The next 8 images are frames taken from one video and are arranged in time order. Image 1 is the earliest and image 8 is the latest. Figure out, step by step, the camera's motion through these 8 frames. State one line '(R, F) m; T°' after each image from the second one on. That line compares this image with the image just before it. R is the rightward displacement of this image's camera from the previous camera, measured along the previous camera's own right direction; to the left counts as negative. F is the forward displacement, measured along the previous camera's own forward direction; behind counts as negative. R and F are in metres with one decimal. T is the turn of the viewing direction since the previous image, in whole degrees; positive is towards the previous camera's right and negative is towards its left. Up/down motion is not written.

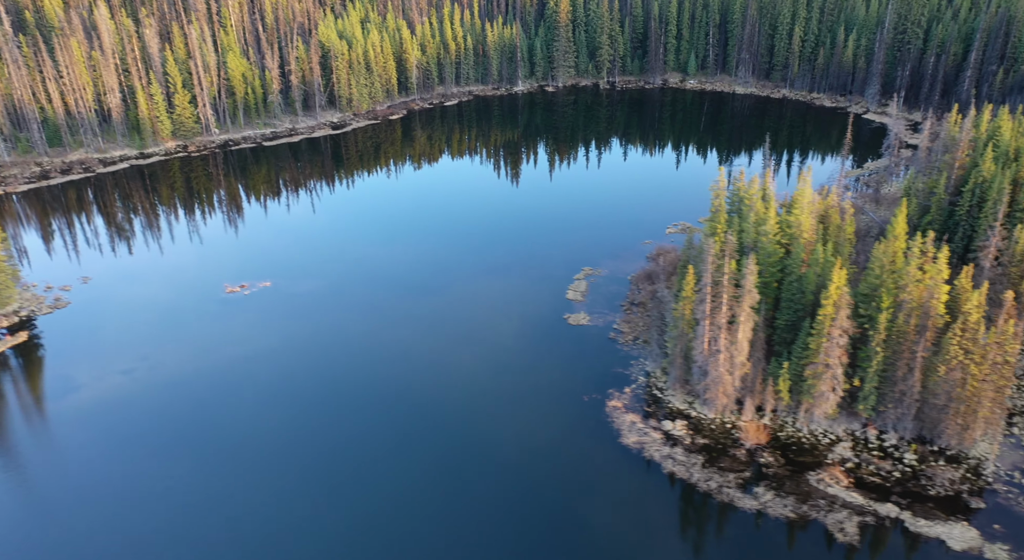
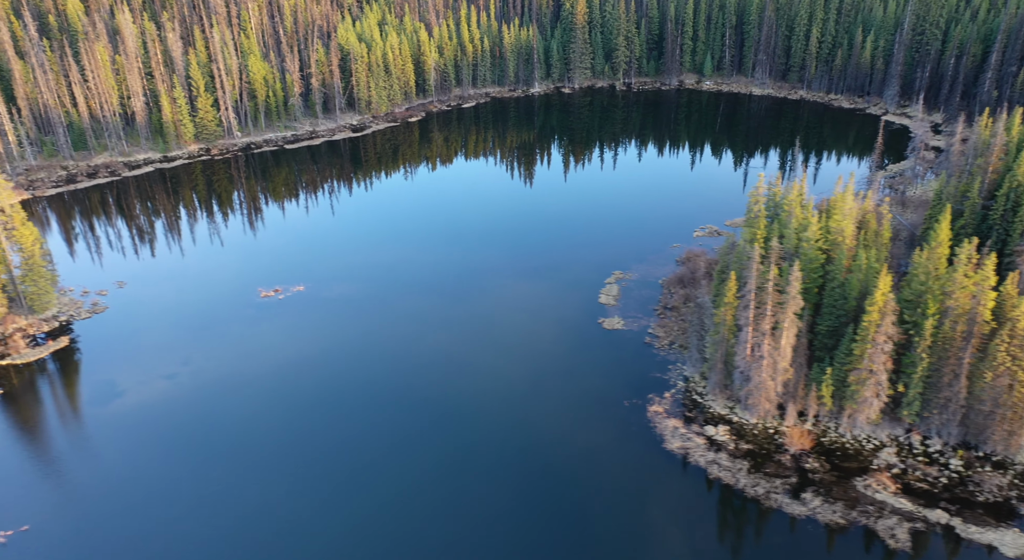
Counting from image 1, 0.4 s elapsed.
(-2.6, -0.3) m; 0°
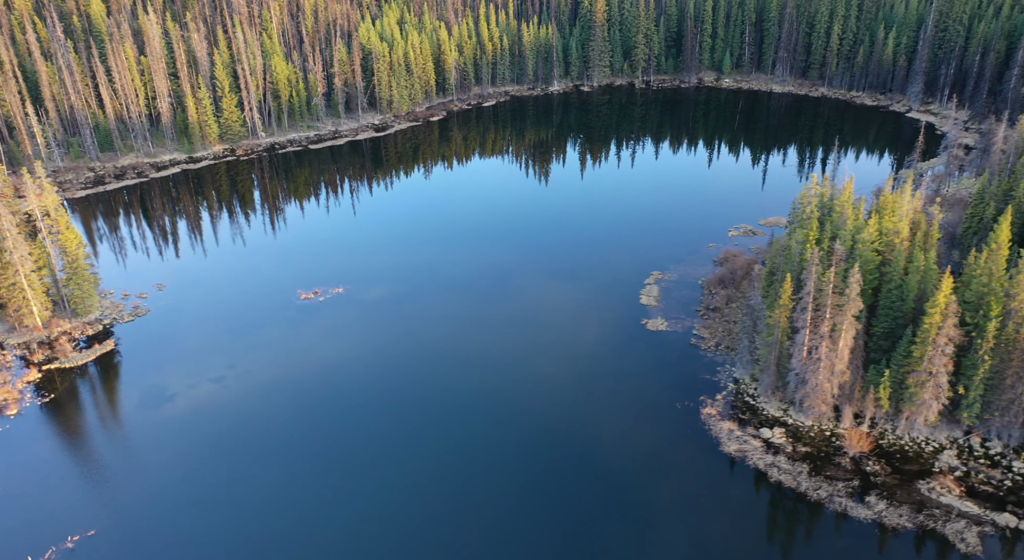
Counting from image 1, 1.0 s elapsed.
(-3.4, +0.2) m; 0°
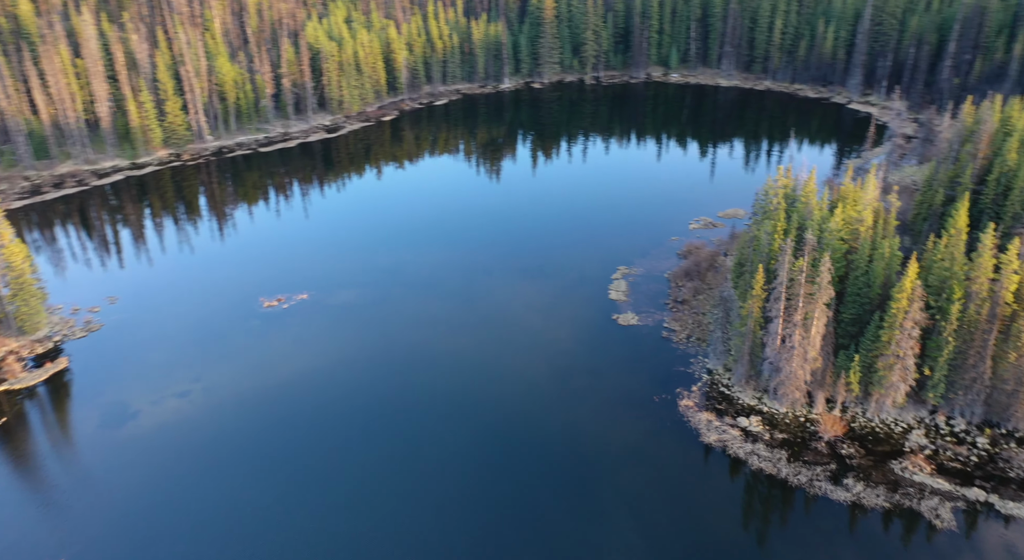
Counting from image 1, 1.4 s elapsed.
(-1.8, +0.4) m; +4°
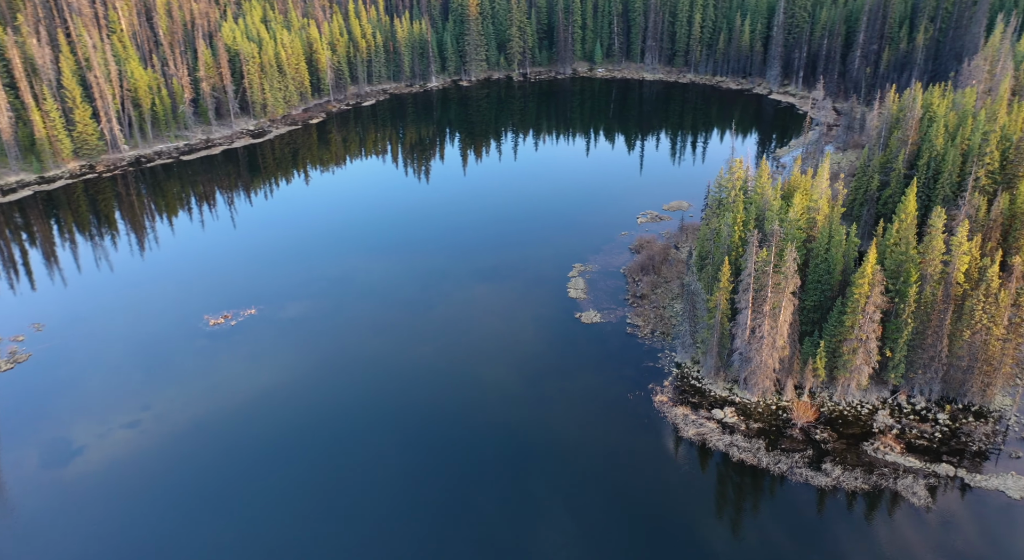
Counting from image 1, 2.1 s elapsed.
(-3.2, +1.2) m; +6°
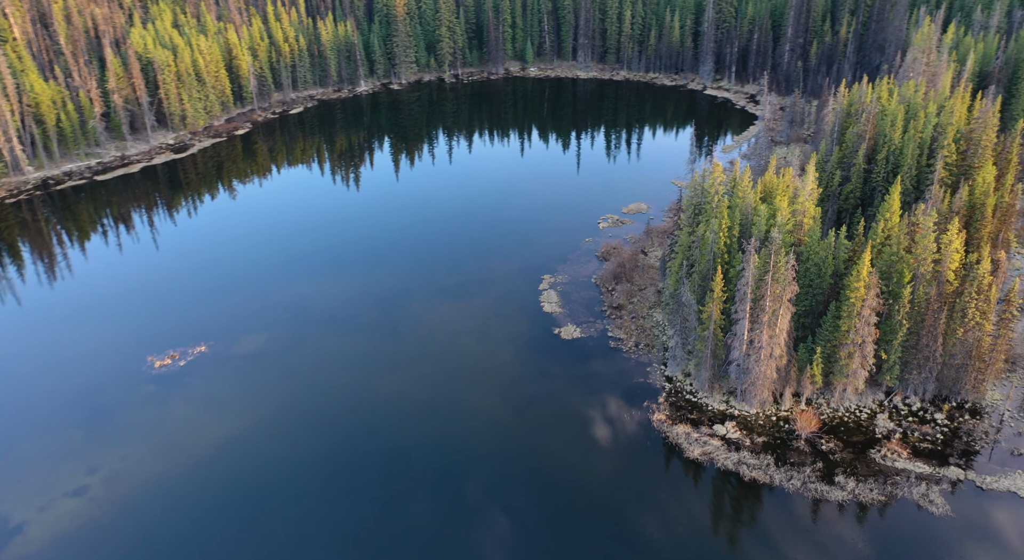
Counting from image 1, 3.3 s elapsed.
(-4.0, +3.4) m; +6°
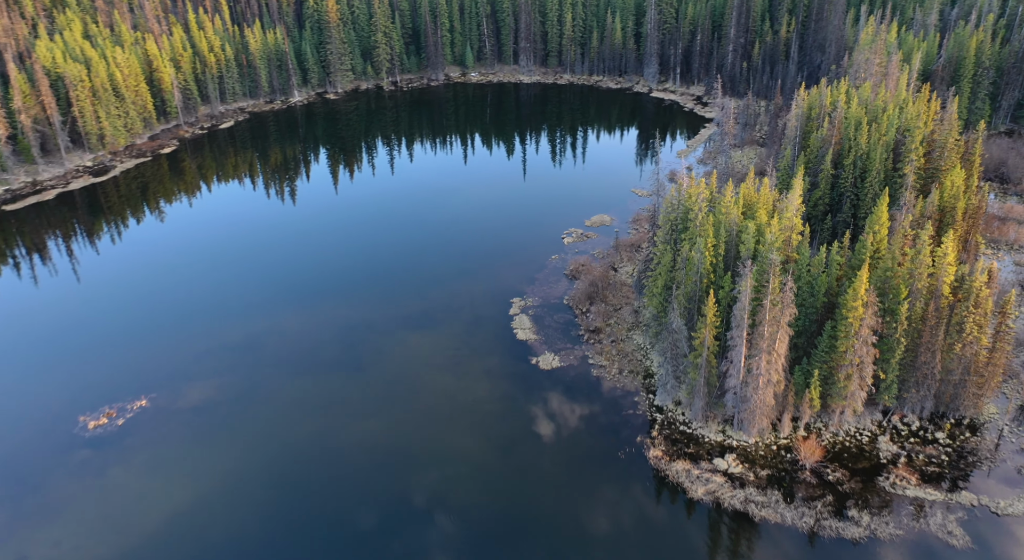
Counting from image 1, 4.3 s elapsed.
(-2.5, +4.0) m; +5°
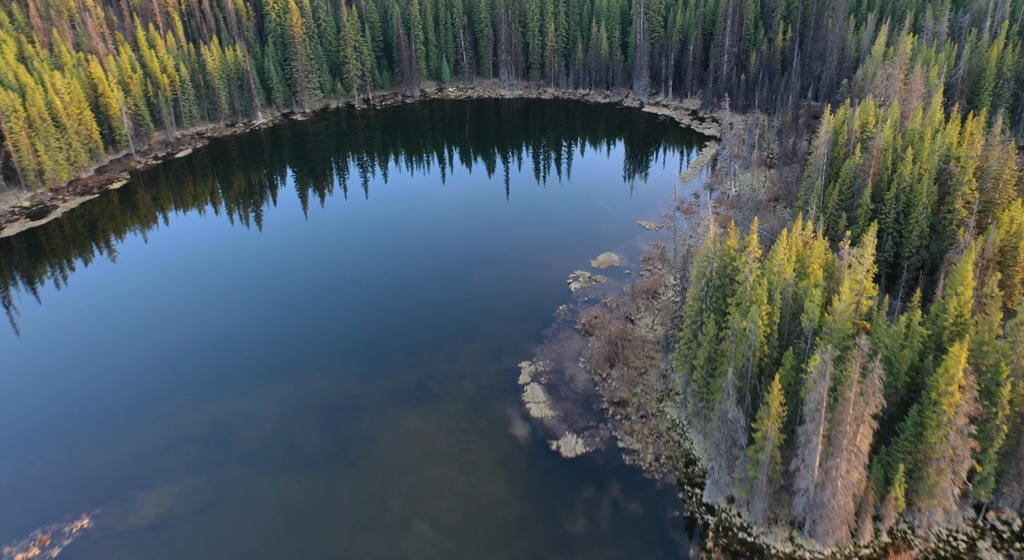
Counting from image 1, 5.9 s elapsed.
(-2.5, +8.2) m; +2°
